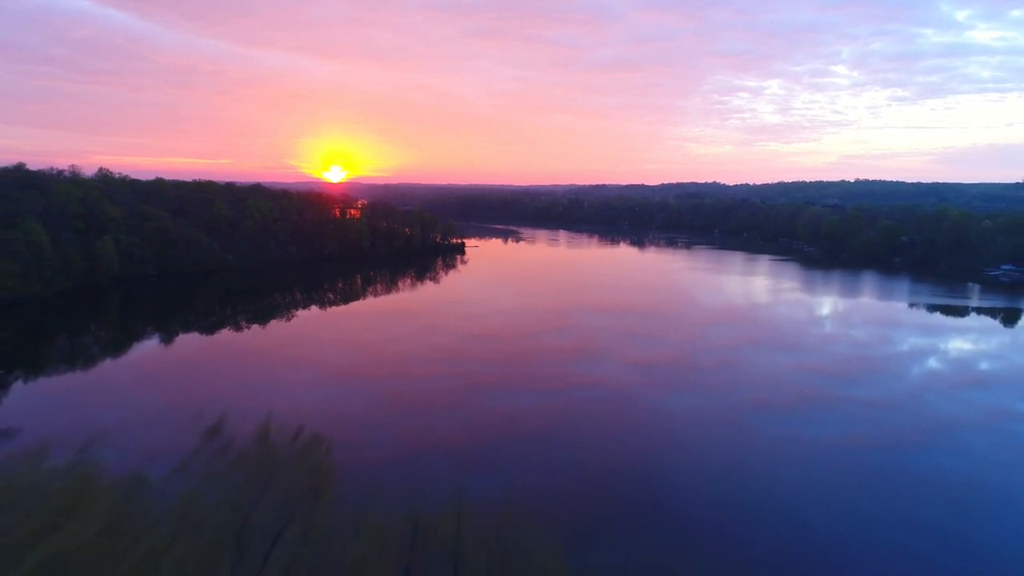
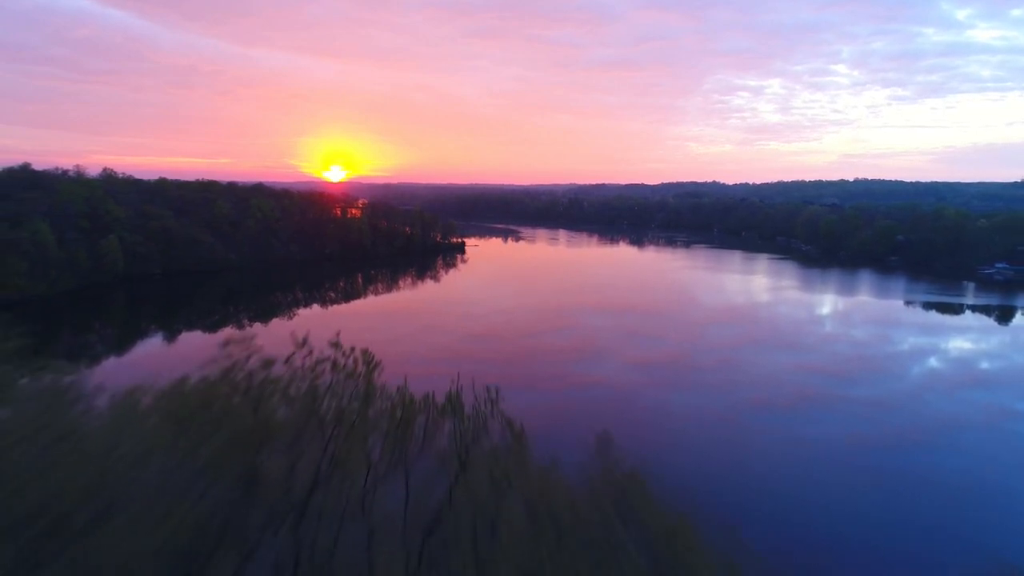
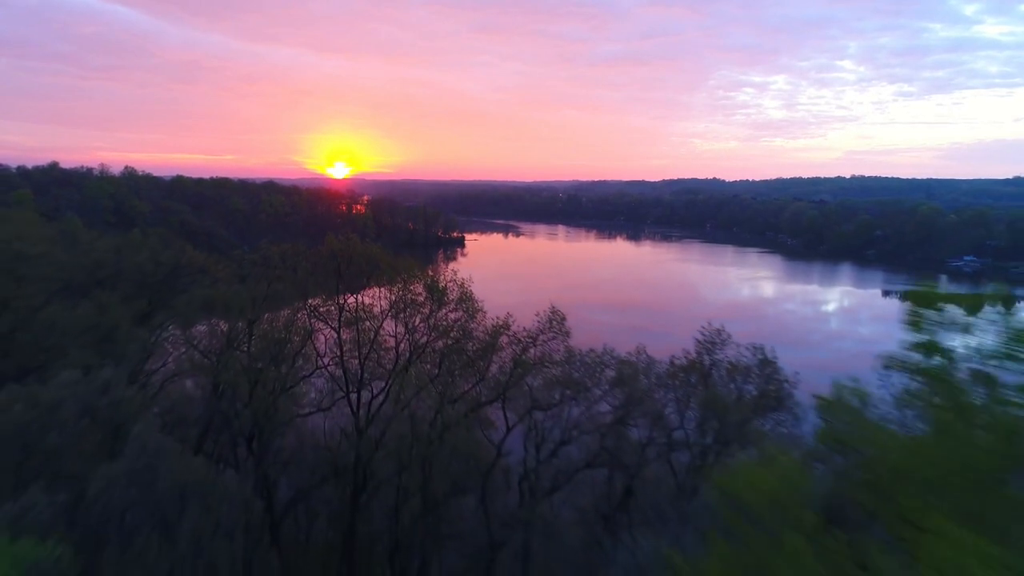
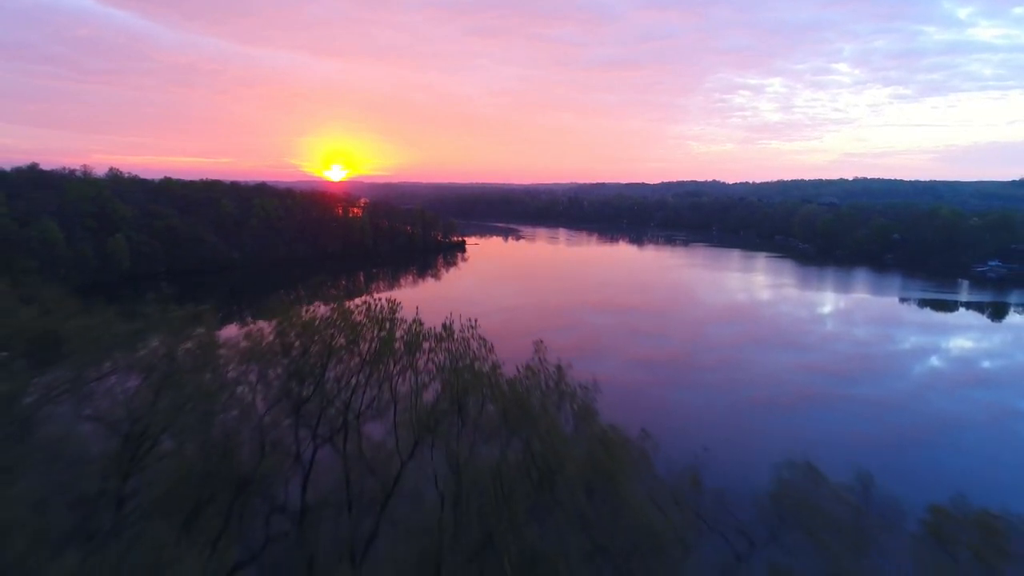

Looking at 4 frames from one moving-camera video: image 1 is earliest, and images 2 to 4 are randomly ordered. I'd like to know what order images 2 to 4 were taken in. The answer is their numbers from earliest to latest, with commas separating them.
2, 4, 3
